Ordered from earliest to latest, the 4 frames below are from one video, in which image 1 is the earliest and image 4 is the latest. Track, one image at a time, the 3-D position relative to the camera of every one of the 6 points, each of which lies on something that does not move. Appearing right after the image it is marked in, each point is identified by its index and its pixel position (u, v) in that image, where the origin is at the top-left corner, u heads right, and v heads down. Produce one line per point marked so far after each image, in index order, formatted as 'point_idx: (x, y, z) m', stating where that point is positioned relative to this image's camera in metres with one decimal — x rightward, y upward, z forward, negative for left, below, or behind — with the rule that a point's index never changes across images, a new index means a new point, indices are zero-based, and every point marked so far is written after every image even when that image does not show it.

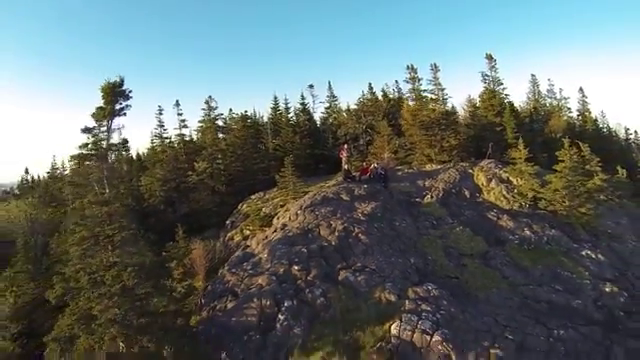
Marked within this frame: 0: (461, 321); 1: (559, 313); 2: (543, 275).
0: (+4.0, -3.8, +15.0) m
1: (+7.6, -4.1, +16.4) m
2: (+8.3, -3.5, +18.8) m
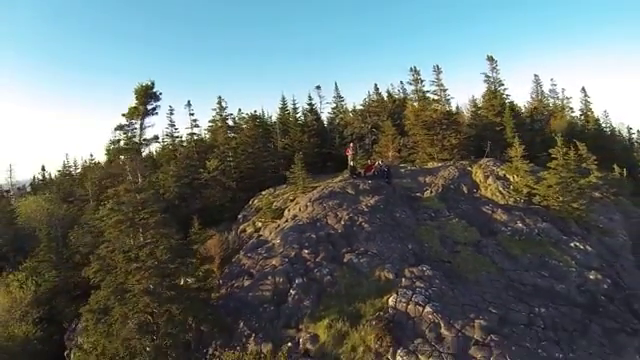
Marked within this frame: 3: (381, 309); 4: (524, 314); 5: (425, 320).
0: (+4.2, -3.6, +16.7) m
1: (+7.9, -3.9, +18.1) m
2: (+8.5, -3.3, +20.5) m
3: (+1.8, -3.6, +16.6) m
4: (+6.3, -4.0, +16.4) m
5: (+3.1, -3.9, +15.9) m
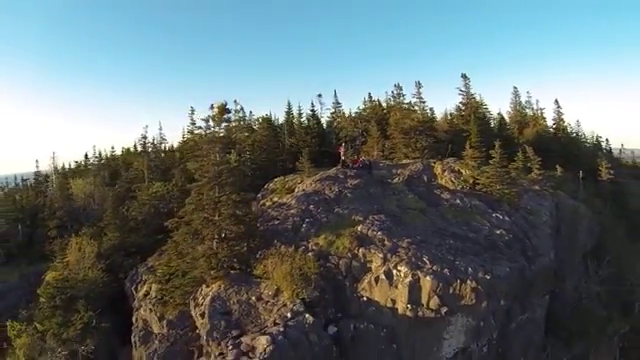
0: (+4.2, -2.7, +27.6) m
1: (+7.8, -3.2, +29.0) m
2: (+8.5, -2.5, +31.4) m
3: (+1.8, -2.7, +27.4) m
4: (+6.3, -3.2, +27.2) m
5: (+3.0, -3.1, +26.7) m
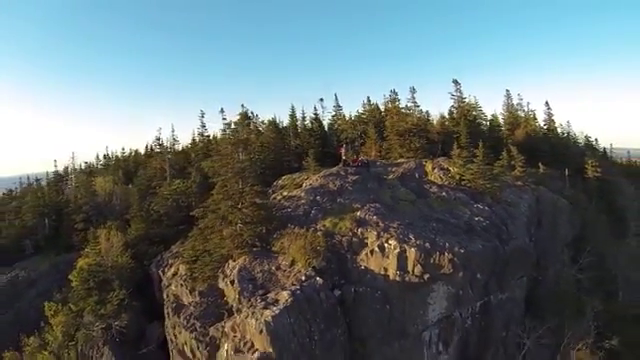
0: (+4.5, -2.4, +33.0) m
1: (+8.2, -2.8, +34.4) m
2: (+8.8, -2.2, +36.8) m
3: (+2.2, -2.4, +32.9) m
4: (+6.6, -2.9, +32.6) m
5: (+3.4, -2.7, +32.2) m
